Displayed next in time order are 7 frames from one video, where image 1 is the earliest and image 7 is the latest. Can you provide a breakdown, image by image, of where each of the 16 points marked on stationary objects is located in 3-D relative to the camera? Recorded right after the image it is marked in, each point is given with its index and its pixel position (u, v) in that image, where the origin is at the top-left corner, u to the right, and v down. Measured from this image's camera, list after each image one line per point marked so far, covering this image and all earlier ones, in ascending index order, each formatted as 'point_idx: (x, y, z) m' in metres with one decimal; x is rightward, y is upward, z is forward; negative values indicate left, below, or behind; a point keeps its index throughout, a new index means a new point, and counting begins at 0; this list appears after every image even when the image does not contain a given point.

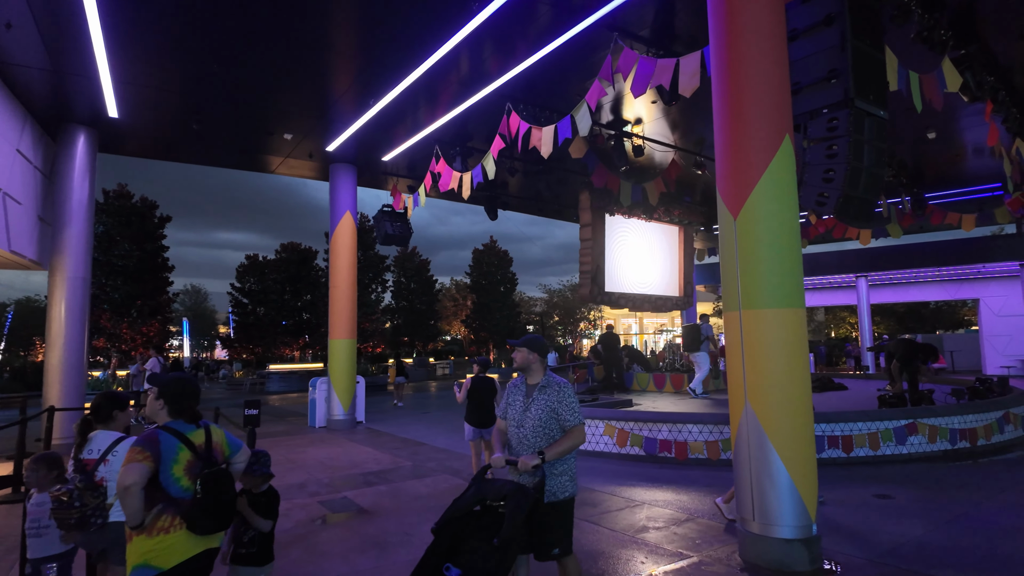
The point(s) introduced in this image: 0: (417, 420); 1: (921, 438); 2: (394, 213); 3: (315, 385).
0: (-2.2, -2.9, +13.6) m
1: (+5.7, -2.1, +8.3) m
2: (-2.7, +1.8, +13.6) m
3: (-4.3, -2.1, +13.0) m
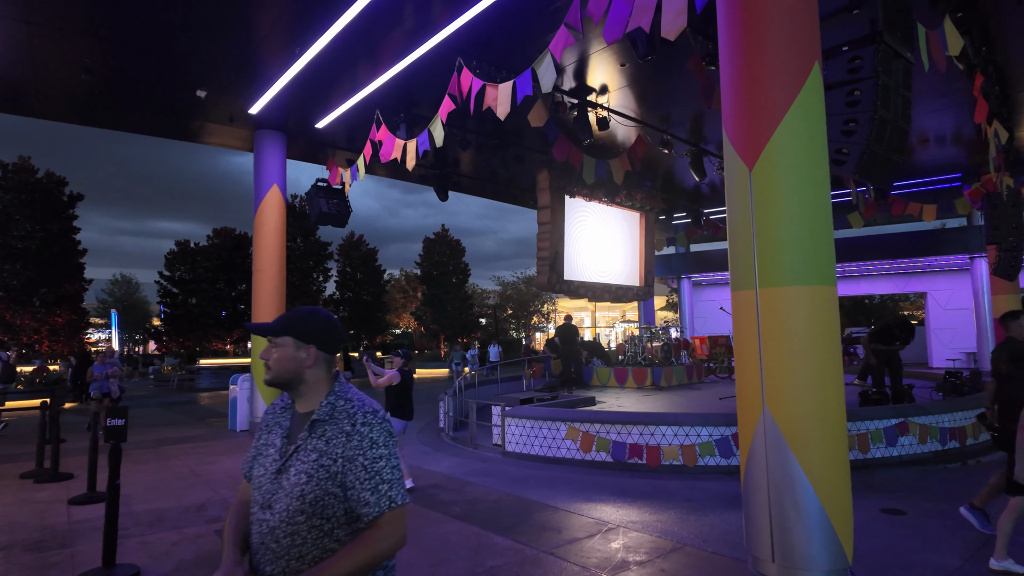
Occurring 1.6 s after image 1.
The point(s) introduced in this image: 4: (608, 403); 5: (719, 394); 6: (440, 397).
0: (-3.2, -2.6, +12.2) m
1: (+5.1, -1.9, +7.5) m
2: (-3.7, +2.1, +12.2) m
3: (-5.3, -1.8, +11.5) m
4: (+1.6, -1.9, +10.0) m
5: (+3.9, -2.0, +11.1) m
6: (-1.3, -1.9, +10.3) m
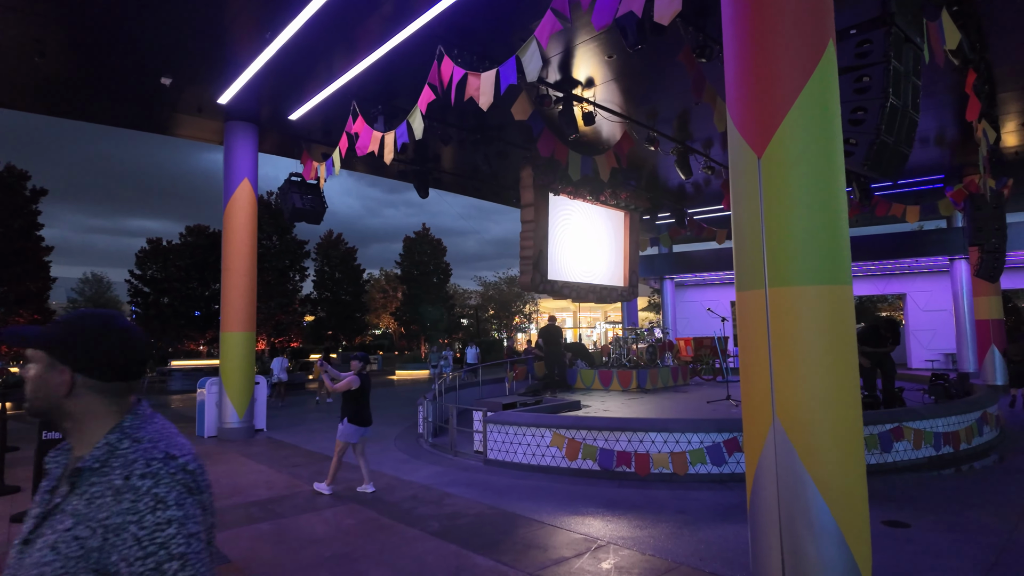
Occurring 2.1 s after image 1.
0: (-3.6, -2.6, +11.7) m
1: (+4.9, -1.9, +7.3) m
2: (-4.1, +2.1, +11.7) m
3: (-5.6, -1.8, +10.9) m
4: (+1.3, -1.9, +9.6) m
5: (+3.5, -2.0, +10.8) m
6: (-1.6, -1.9, +9.9) m
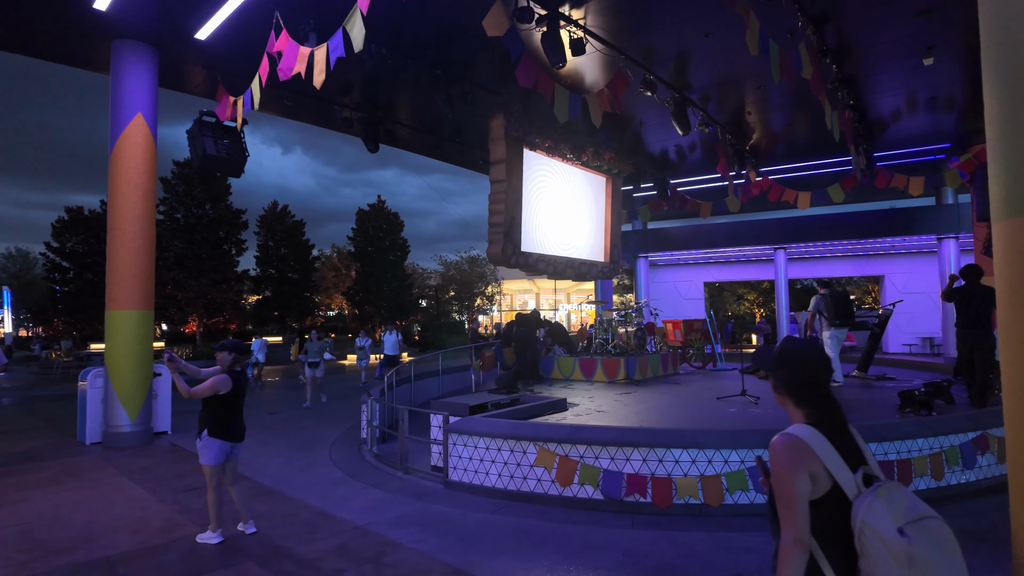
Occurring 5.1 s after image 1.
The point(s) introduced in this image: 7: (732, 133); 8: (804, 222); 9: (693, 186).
0: (-4.1, -2.1, +9.5) m
1: (+4.6, -1.6, +5.7) m
2: (-4.6, +2.6, +9.3) m
3: (-6.1, -1.3, +8.6) m
4: (+0.9, -1.5, +7.8) m
5: (+3.0, -1.6, +9.1) m
6: (-2.0, -1.5, +7.9) m
7: (+5.2, +3.7, +14.0) m
8: (+9.7, +2.2, +19.8) m
9: (+5.8, +3.3, +19.0) m
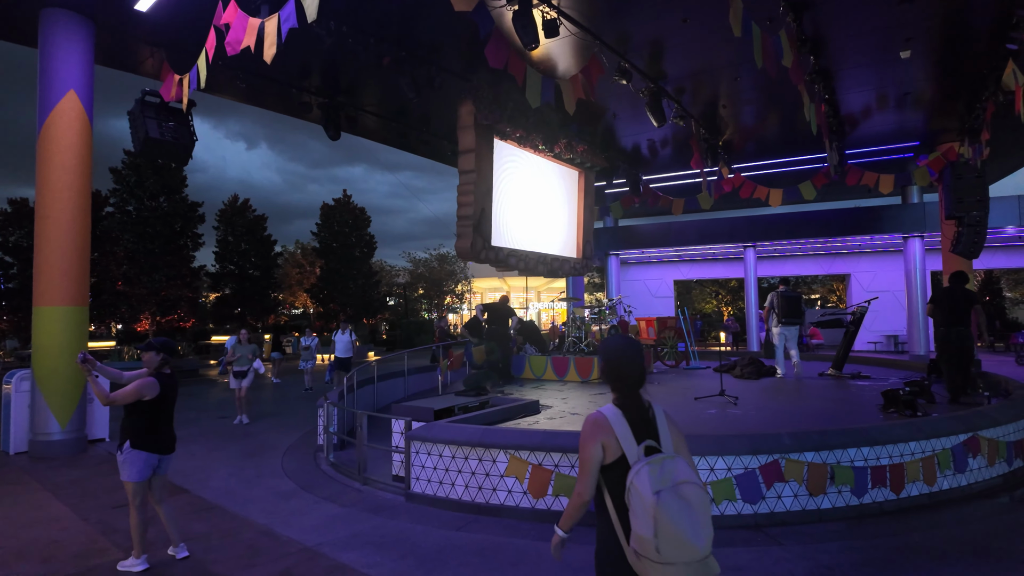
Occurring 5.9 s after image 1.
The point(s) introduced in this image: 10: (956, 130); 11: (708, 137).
0: (-4.6, -2.1, +8.9) m
1: (+4.3, -1.6, +5.5) m
2: (-5.0, +2.6, +8.6) m
3: (-6.6, -1.2, +7.8) m
4: (+0.5, -1.5, +7.3) m
5: (+2.6, -1.5, +8.8) m
6: (-2.4, -1.4, +7.3) m
7: (+4.5, +3.7, +13.8) m
8: (+8.7, +2.3, +19.8) m
9: (+4.8, +3.3, +18.8) m
10: (+10.8, +3.8, +14.5) m
11: (+4.7, +3.6, +14.2) m
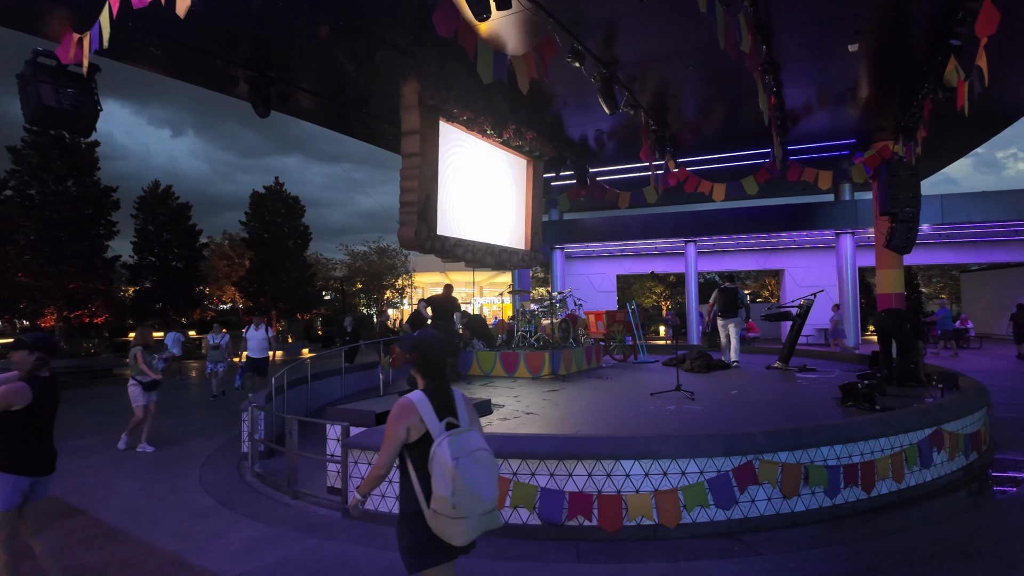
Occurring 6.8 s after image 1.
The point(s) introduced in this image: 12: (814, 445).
0: (-5.3, -1.9, +7.9) m
1: (+3.9, -1.5, +5.4) m
2: (-5.7, +2.8, +7.6) m
3: (-7.2, -1.1, +6.6) m
4: (-0.1, -1.4, +6.9) m
5: (+1.8, -1.4, +8.5) m
6: (-2.9, -1.3, +6.5) m
7: (+3.3, +3.9, +13.7) m
8: (+6.9, +2.5, +20.0) m
9: (+3.1, +3.5, +18.6) m
10: (+9.5, +4.0, +14.9) m
11: (+3.4, +3.7, +14.0) m
12: (+2.3, -1.2, +4.5) m
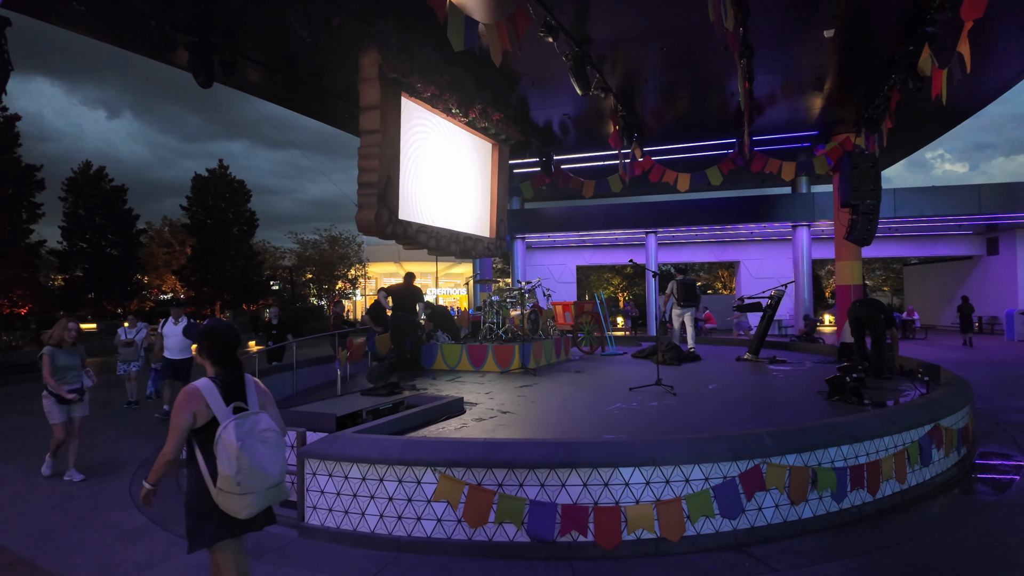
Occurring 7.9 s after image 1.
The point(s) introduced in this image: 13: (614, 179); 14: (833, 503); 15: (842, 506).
0: (-5.7, -1.8, +6.9) m
1: (+3.7, -1.4, +5.1) m
2: (-6.0, +2.9, +6.5) m
3: (-7.4, -0.9, +5.6) m
4: (-0.4, -1.2, +6.3) m
5: (+1.4, -1.3, +8.1) m
6: (-3.2, -1.1, +5.8) m
7: (+2.5, +4.1, +13.3) m
8: (+5.5, +2.8, +20.0) m
9: (+1.9, +3.8, +18.2) m
10: (+8.5, +4.2, +15.0) m
11: (+2.6, +4.0, +13.7) m
12: (+2.2, -1.1, +4.2) m
13: (+2.7, +2.8, +15.4) m
14: (+2.3, -1.5, +4.2) m
15: (+2.4, -1.6, +4.3) m
